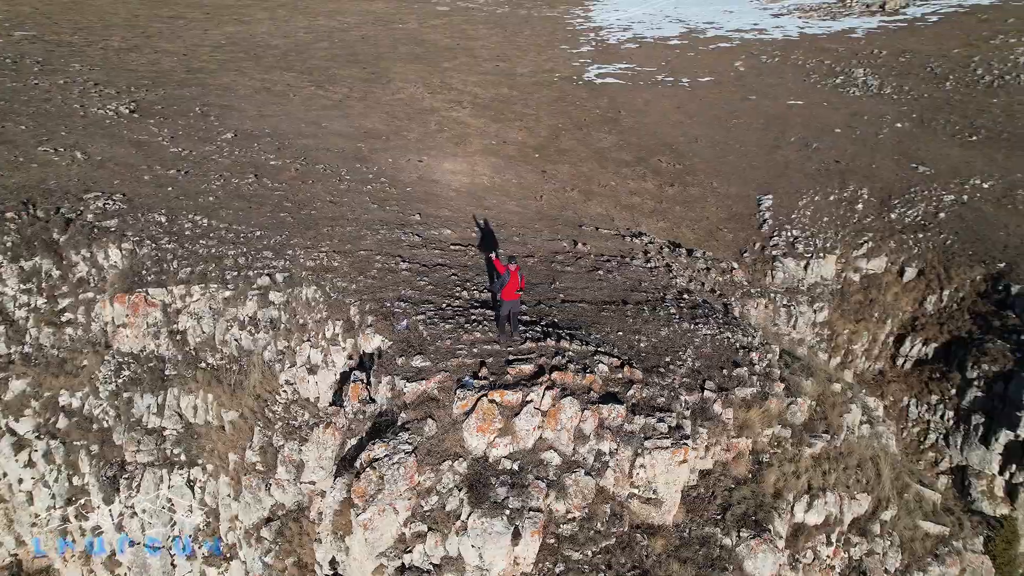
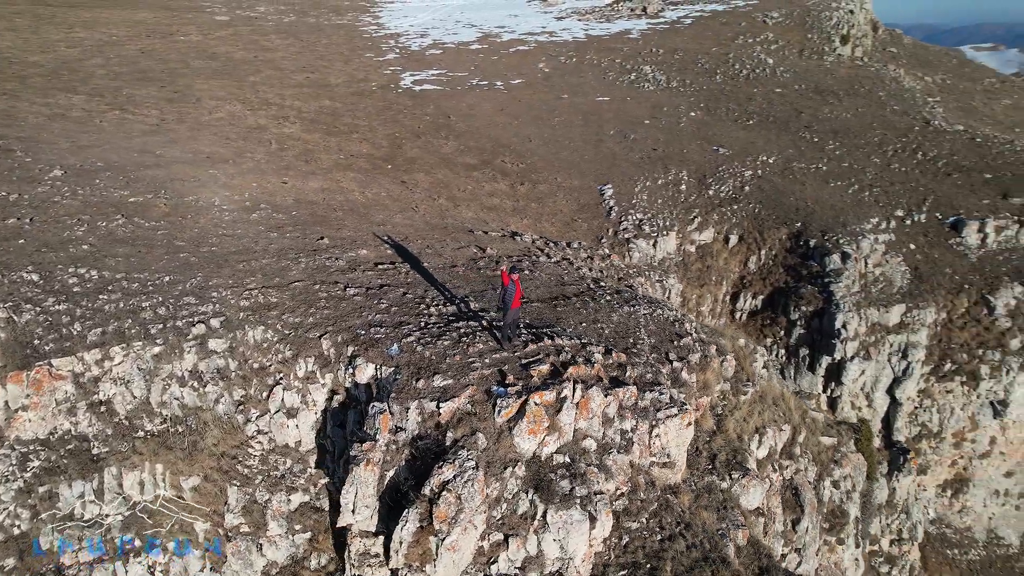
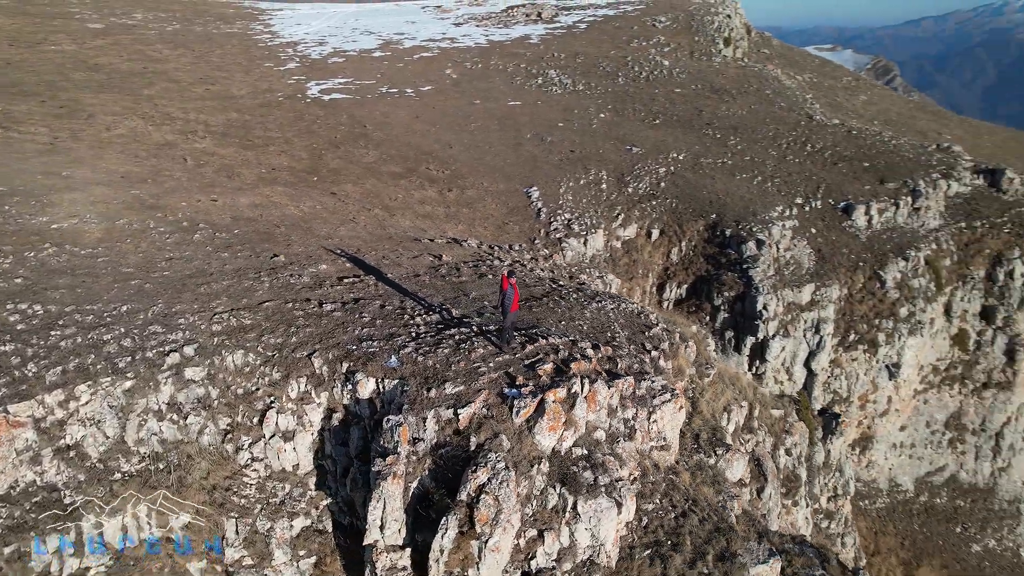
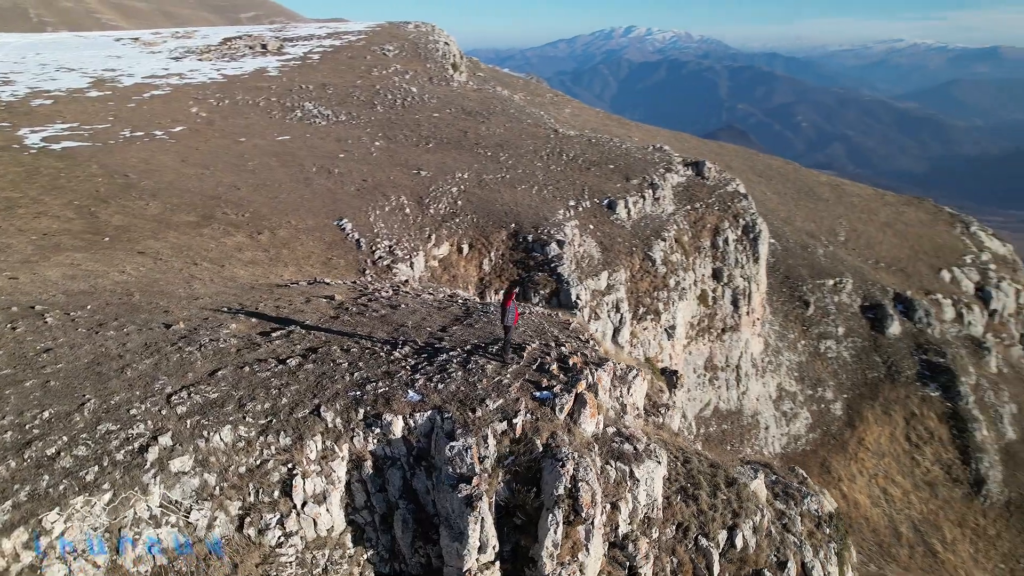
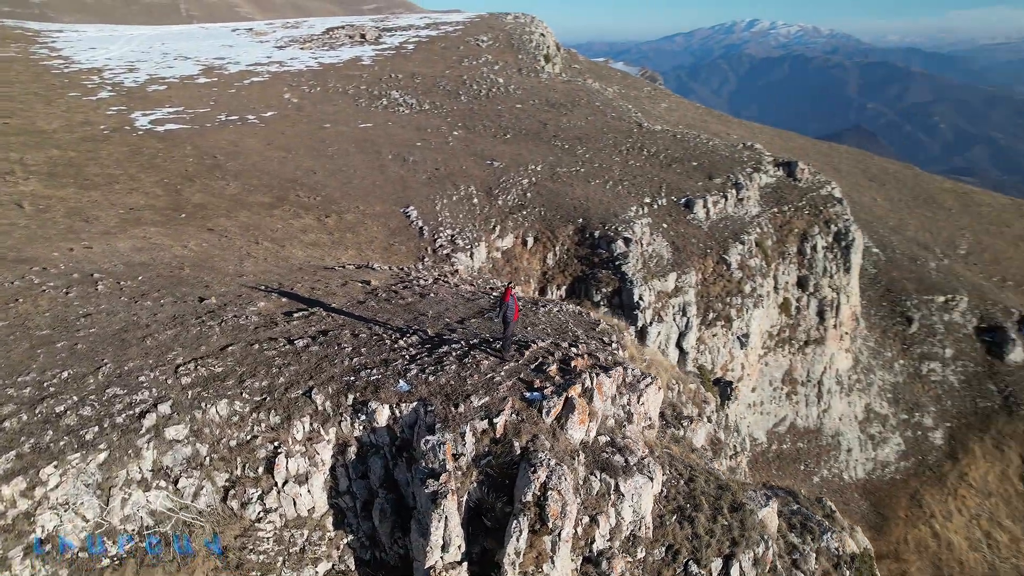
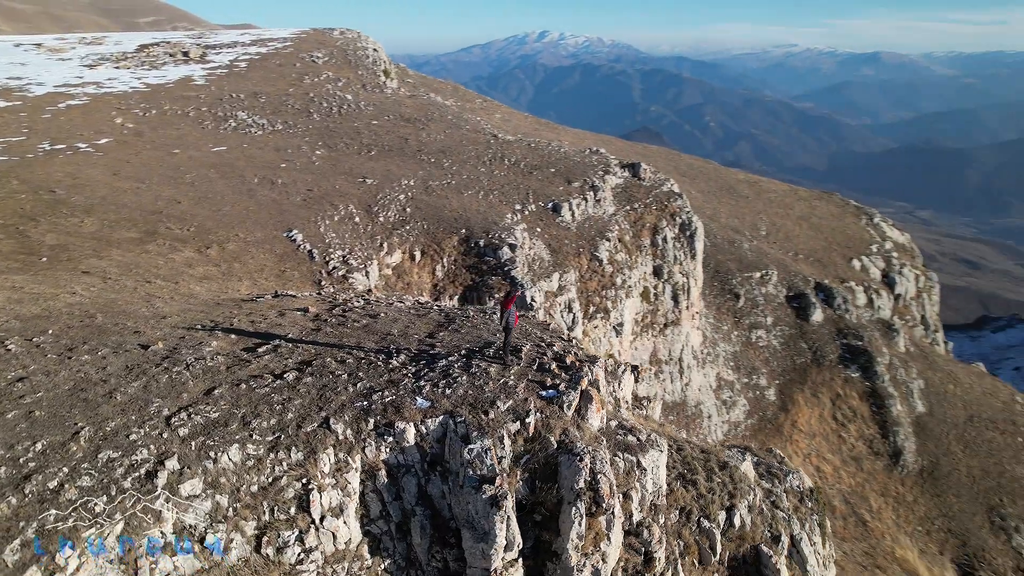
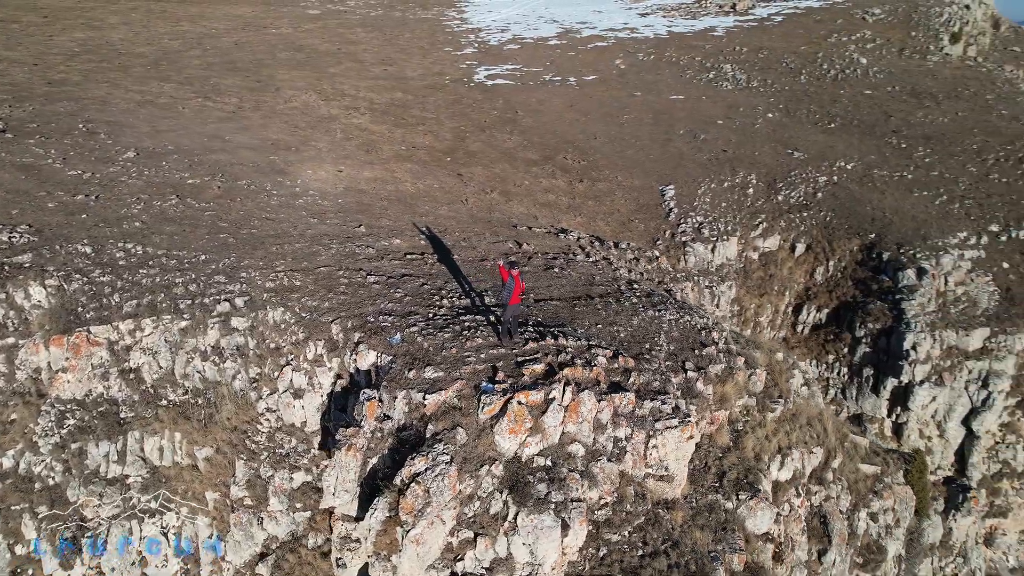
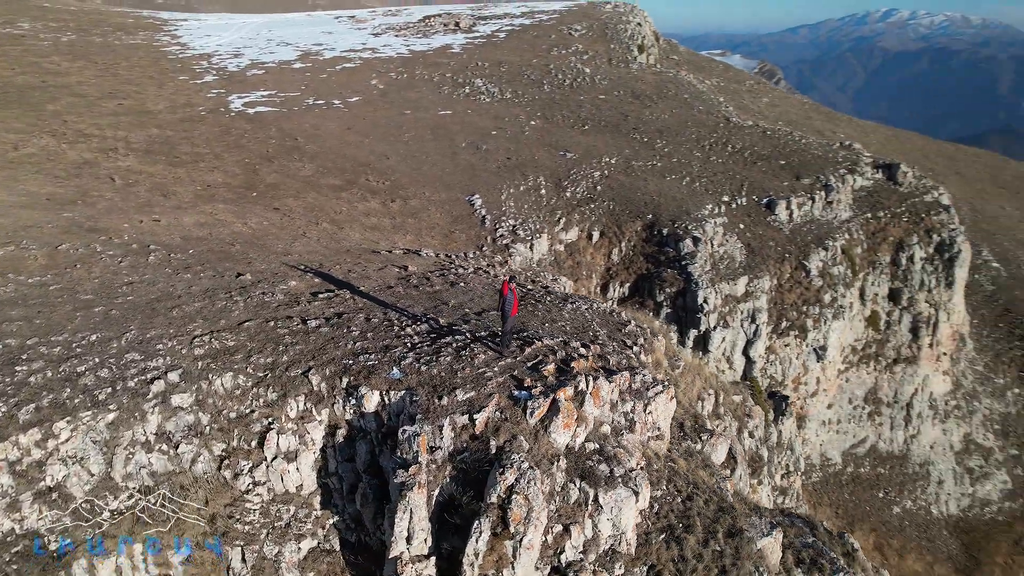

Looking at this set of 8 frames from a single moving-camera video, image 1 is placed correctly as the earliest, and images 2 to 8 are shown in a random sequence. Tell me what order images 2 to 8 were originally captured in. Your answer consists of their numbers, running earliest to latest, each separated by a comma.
7, 2, 3, 8, 5, 4, 6
